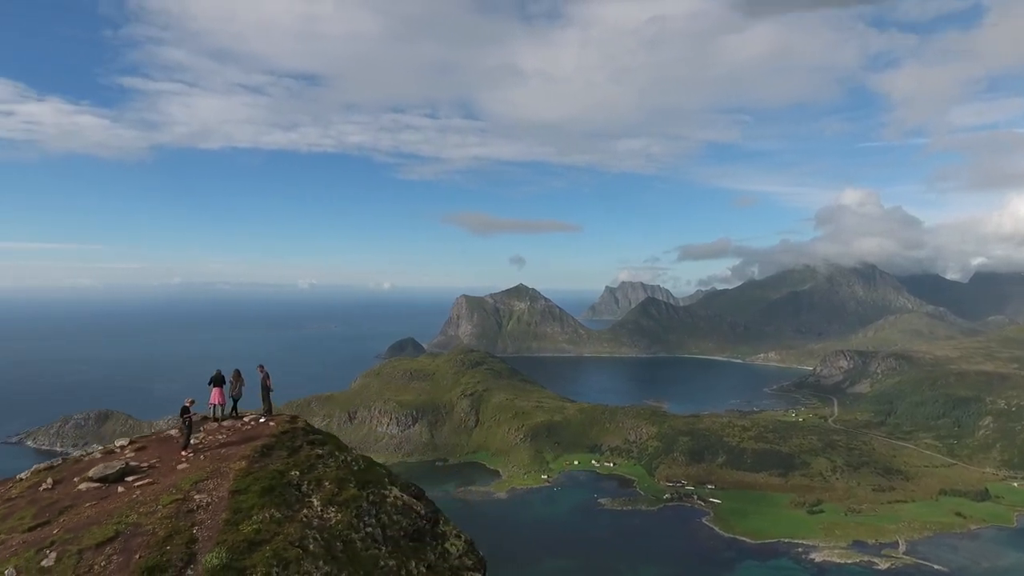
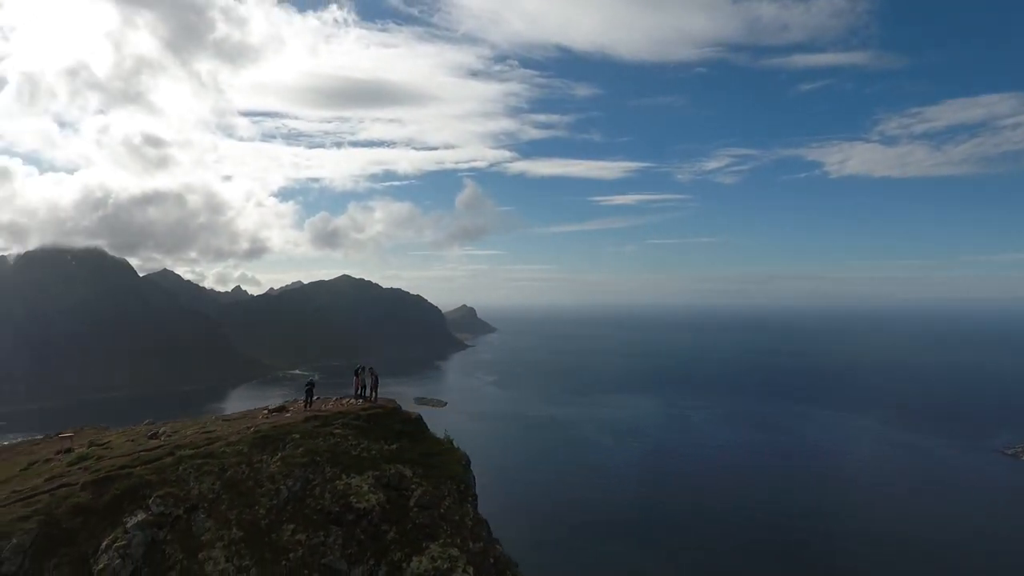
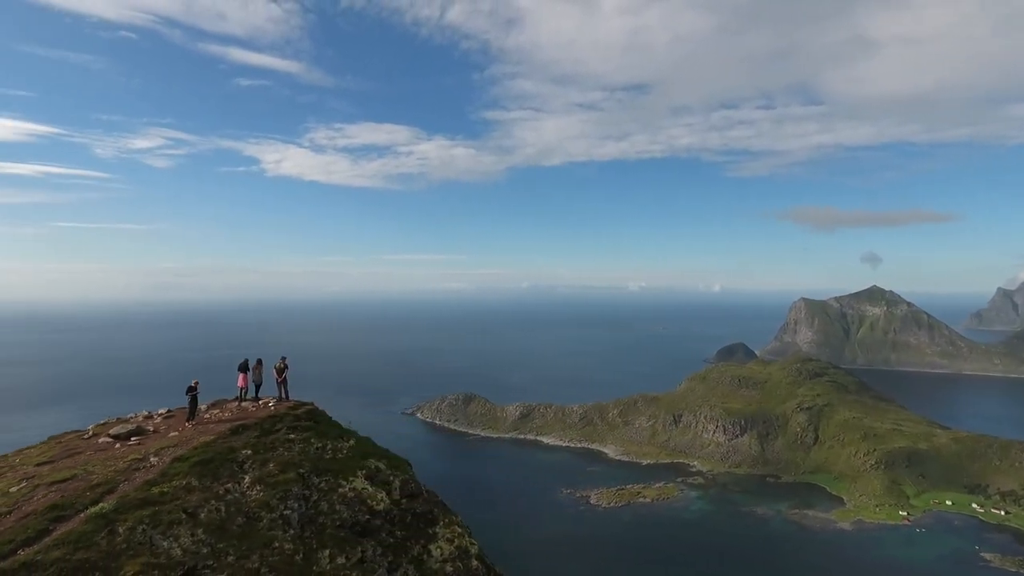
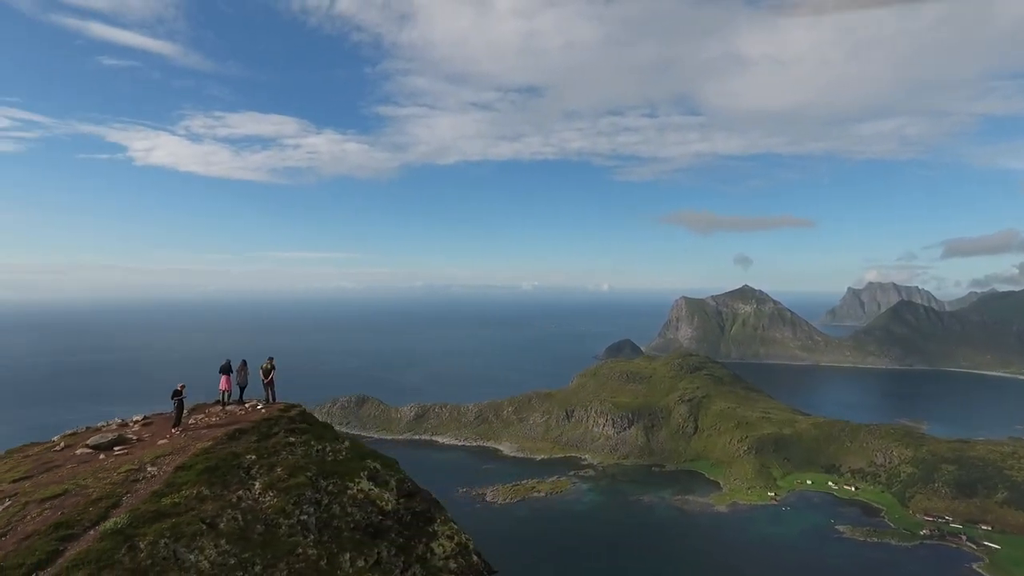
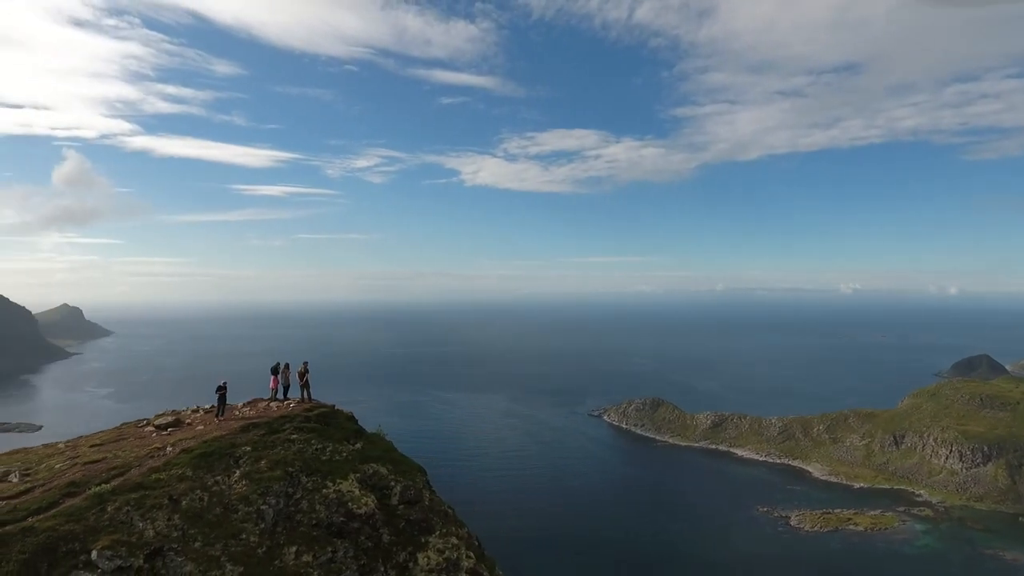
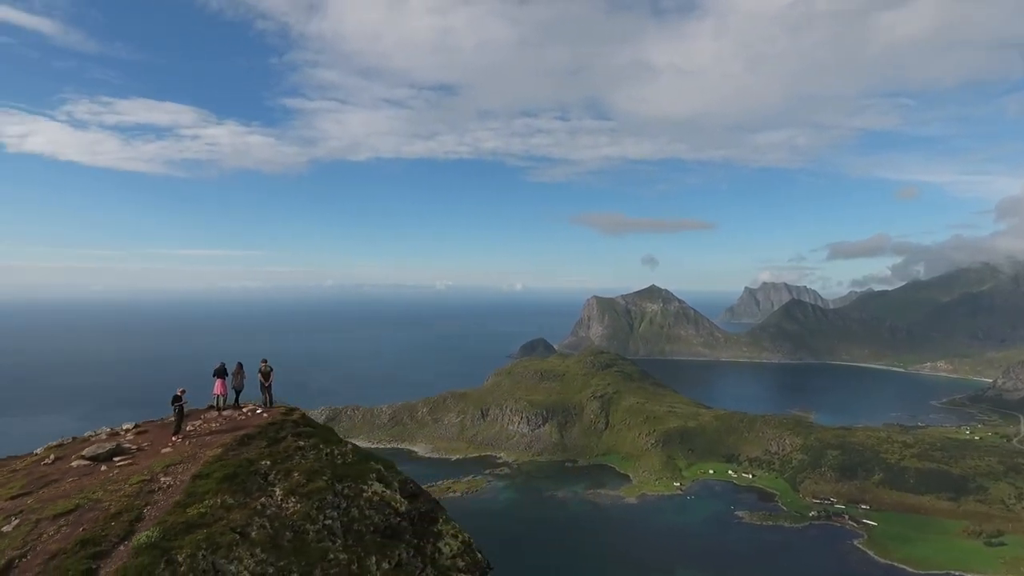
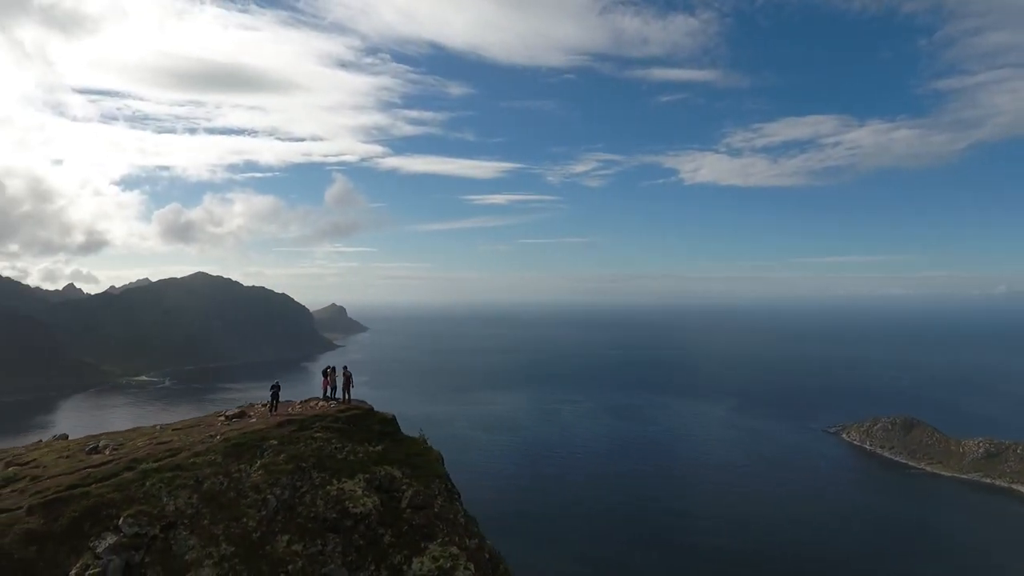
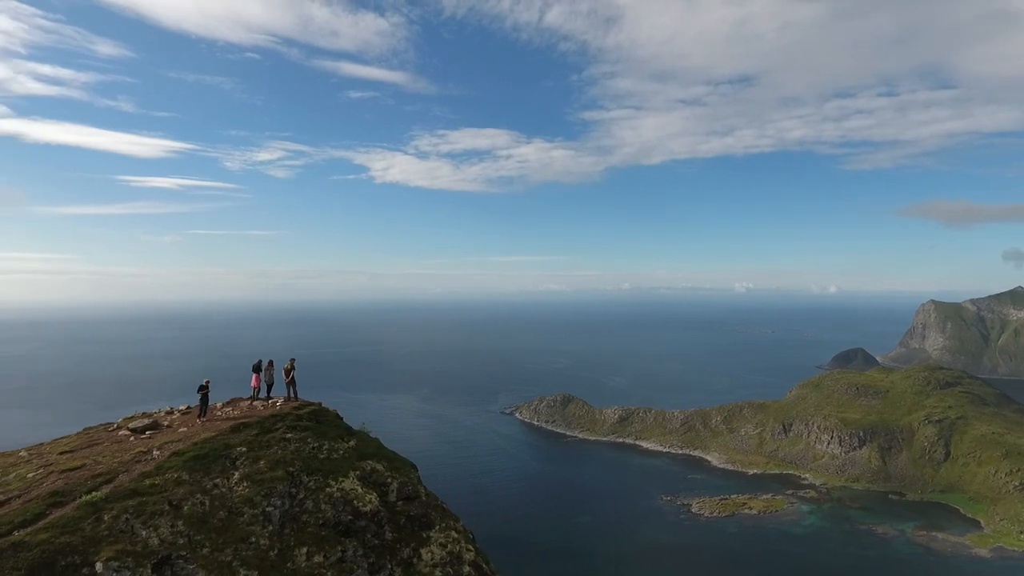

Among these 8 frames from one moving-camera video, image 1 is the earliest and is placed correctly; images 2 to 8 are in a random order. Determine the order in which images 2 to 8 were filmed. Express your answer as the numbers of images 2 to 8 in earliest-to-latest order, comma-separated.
6, 4, 3, 8, 5, 7, 2
